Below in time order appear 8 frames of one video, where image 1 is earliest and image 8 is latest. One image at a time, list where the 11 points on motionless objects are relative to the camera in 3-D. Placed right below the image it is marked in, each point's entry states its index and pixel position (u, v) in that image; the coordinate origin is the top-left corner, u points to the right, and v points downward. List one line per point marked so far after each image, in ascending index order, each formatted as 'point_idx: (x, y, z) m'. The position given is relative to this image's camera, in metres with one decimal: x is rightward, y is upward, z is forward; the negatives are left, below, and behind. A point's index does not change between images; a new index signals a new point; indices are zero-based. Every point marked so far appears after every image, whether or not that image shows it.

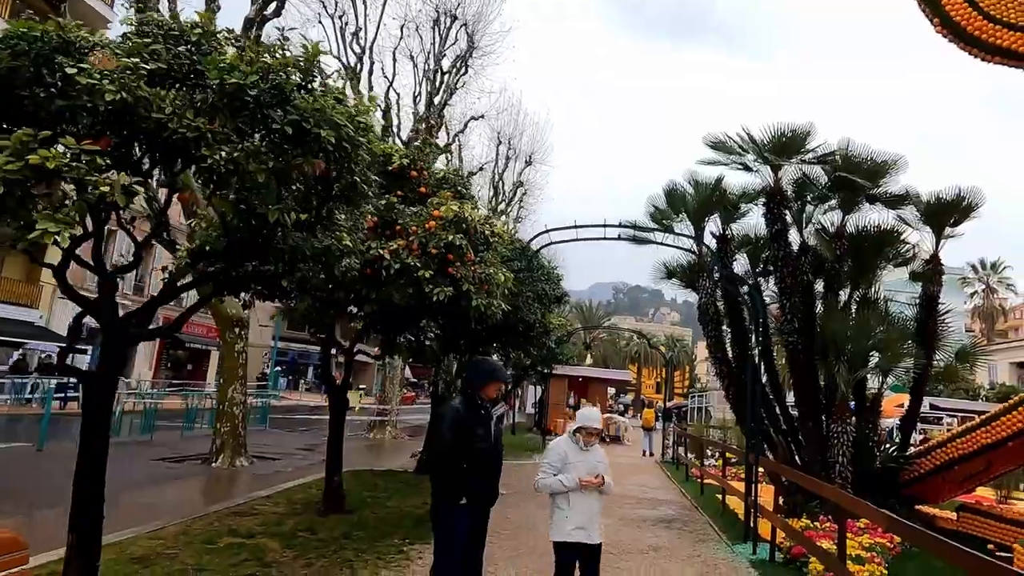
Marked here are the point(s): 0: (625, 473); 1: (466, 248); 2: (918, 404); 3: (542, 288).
0: (+3.2, -5.3, +18.8) m
1: (-0.6, +0.5, +8.5) m
2: (+7.1, -2.0, +11.6) m
3: (+0.6, 0.0, +14.3) m
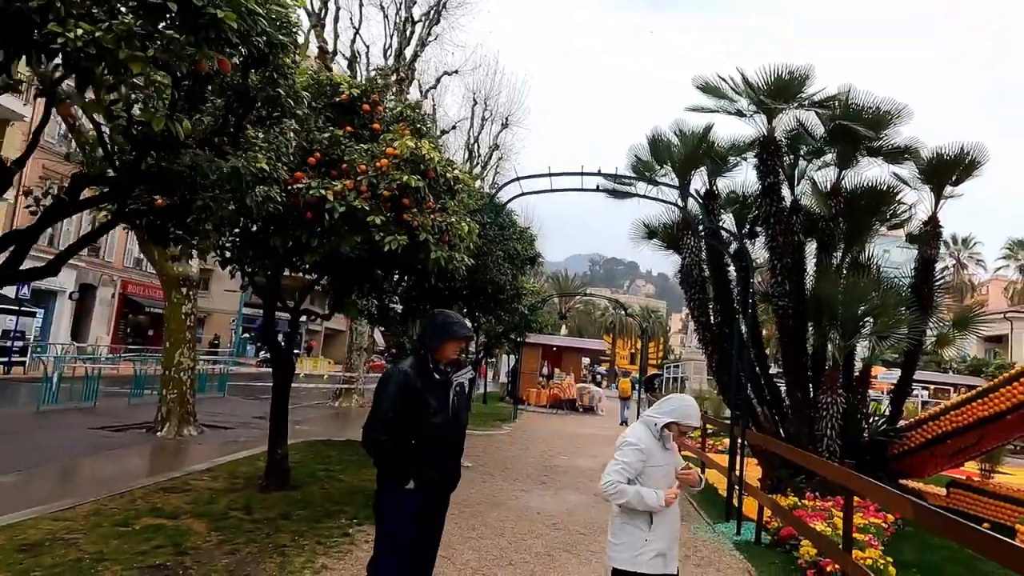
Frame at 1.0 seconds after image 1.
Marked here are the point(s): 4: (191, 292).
0: (+2.4, -4.3, +18.1) m
1: (-1.0, +1.1, +7.4) m
2: (+6.6, -1.4, +10.9) m
3: (0.0, +0.8, +13.3) m
4: (-7.3, -0.1, +15.2) m
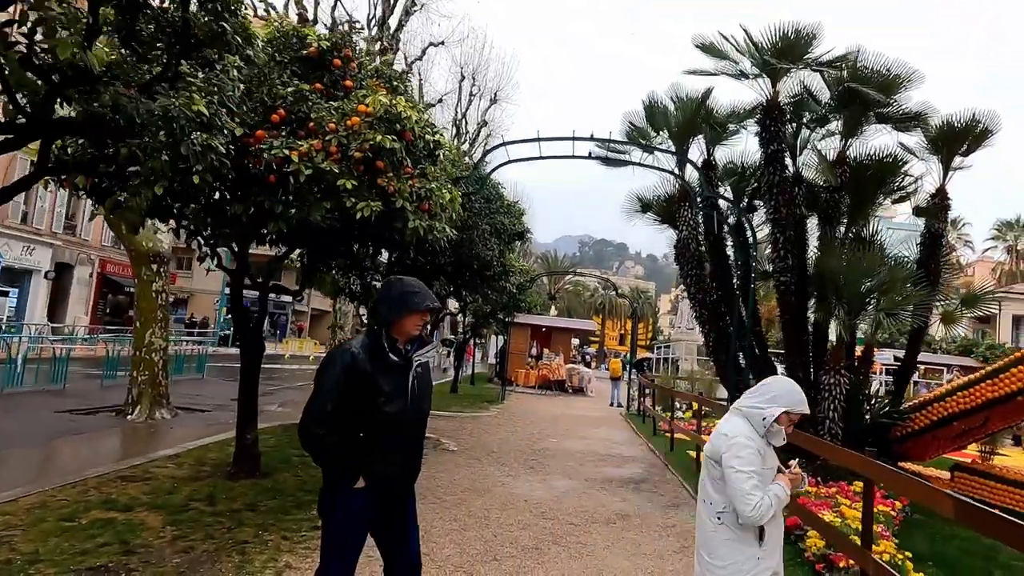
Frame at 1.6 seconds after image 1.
0: (+2.0, -3.7, +17.7) m
1: (-1.1, +1.4, +6.8) m
2: (+6.4, -1.0, +10.5) m
3: (-0.2, +1.3, +12.7) m
4: (-7.6, +0.4, +14.5) m
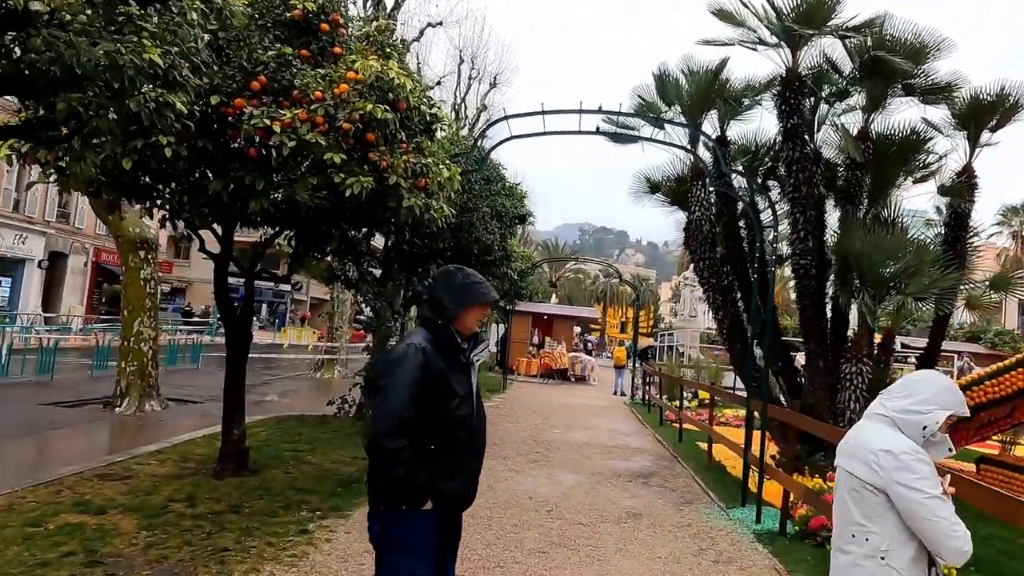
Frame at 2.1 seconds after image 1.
0: (+2.1, -3.3, +17.2) m
1: (-1.1, +1.5, +6.2) m
2: (+6.4, -0.8, +10.0) m
3: (-0.2, +1.5, +12.1) m
4: (-7.6, +0.7, +14.0) m
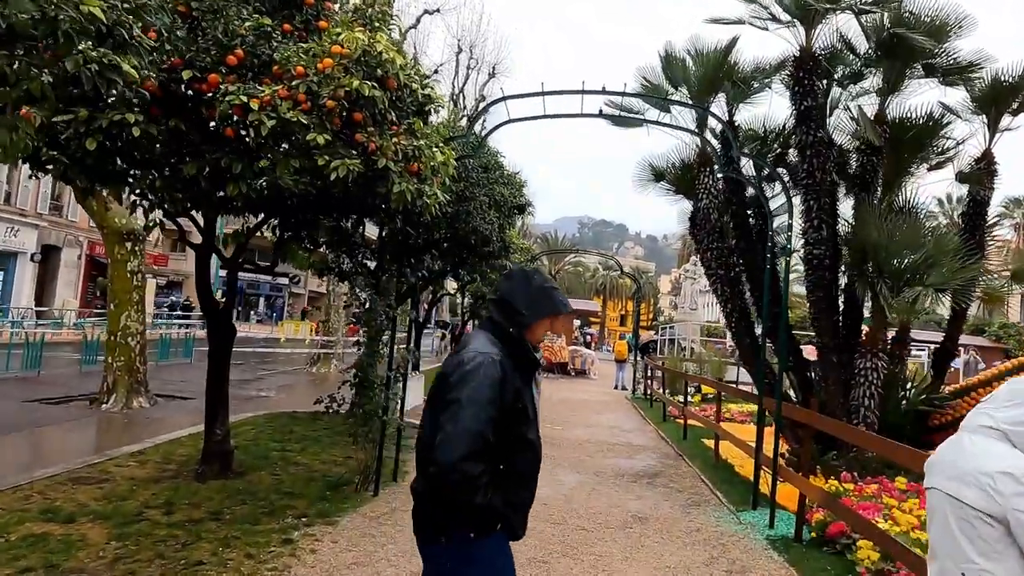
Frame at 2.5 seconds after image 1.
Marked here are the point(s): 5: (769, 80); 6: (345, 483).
0: (+2.1, -3.1, +16.8) m
1: (-1.1, +1.6, +5.8) m
2: (+6.4, -0.7, +9.5) m
3: (-0.2, +1.7, +11.7) m
4: (-7.6, +0.8, +13.5) m
5: (+3.6, +2.9, +9.3) m
6: (-1.9, -2.2, +7.5) m
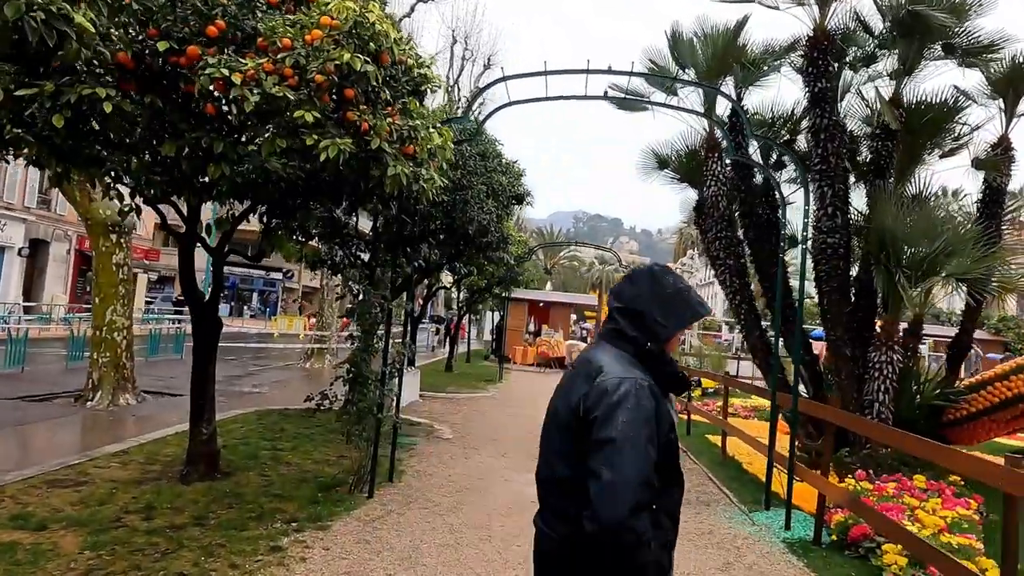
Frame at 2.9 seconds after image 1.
0: (+2.0, -3.0, +16.5) m
1: (-1.1, +1.7, +5.4) m
2: (+6.4, -0.5, +9.2) m
3: (-0.2, +1.8, +11.3) m
4: (-7.6, +1.0, +13.1) m
5: (+3.6, +3.0, +8.9) m
6: (-1.9, -2.1, +7.1) m
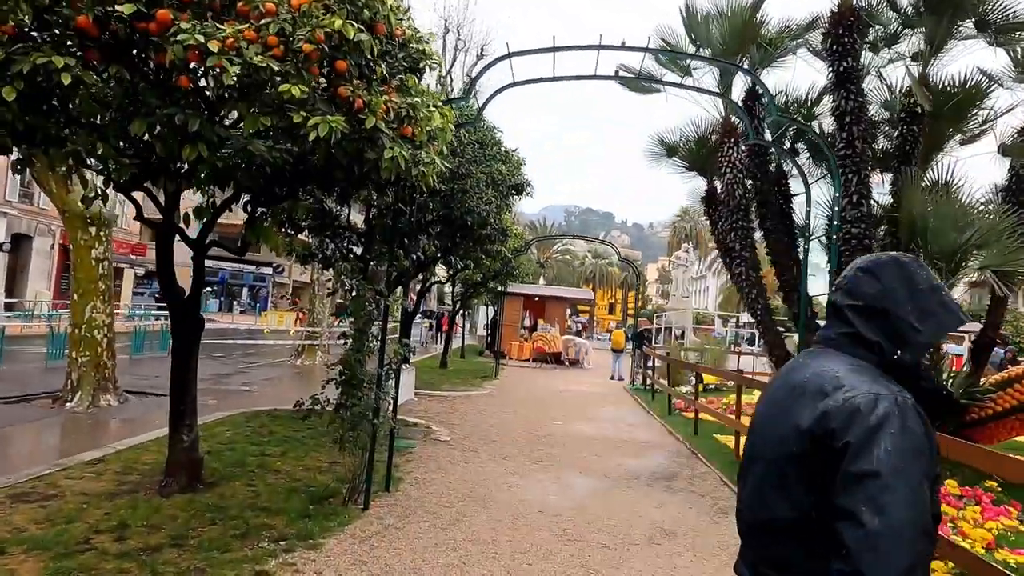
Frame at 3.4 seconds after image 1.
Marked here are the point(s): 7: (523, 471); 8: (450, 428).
0: (+2.0, -2.8, +16.0) m
1: (-1.0, +1.7, +4.8) m
2: (+6.4, -0.4, +8.8) m
3: (-0.2, +1.9, +10.7) m
4: (-7.7, +1.0, +12.5) m
5: (+3.6, +3.1, +8.4) m
6: (-1.8, -2.0, +6.6) m
7: (+0.1, -2.4, +8.6) m
8: (-1.1, -2.4, +11.4) m
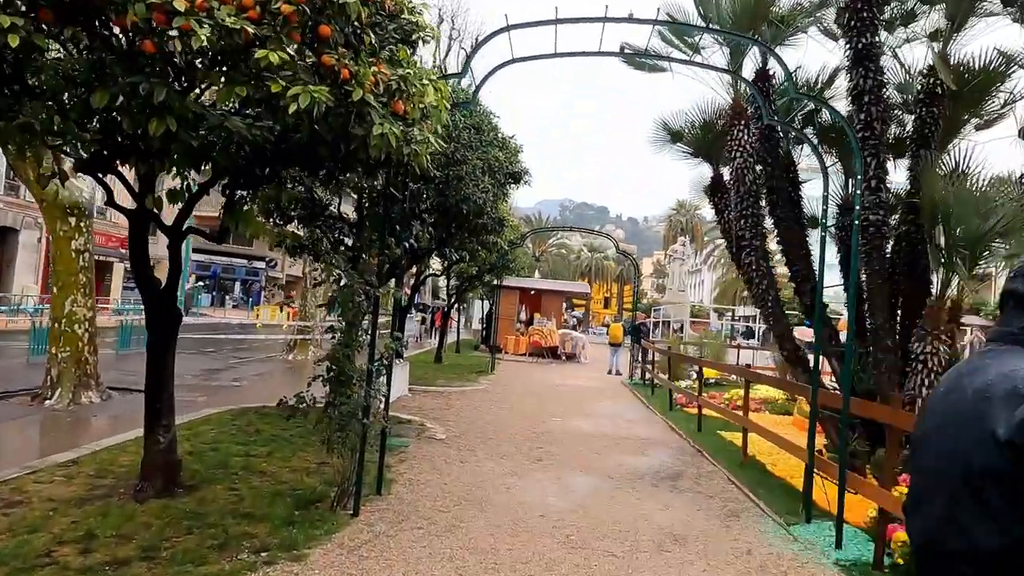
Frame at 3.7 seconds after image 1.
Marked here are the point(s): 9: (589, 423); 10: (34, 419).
0: (+1.9, -2.6, +15.6) m
1: (-1.0, +1.8, +4.4) m
2: (+6.4, -0.3, +8.4) m
3: (-0.3, +2.0, +10.3) m
4: (-7.7, +1.2, +12.0) m
5: (+3.6, +3.2, +8.0) m
6: (-1.8, -2.0, +6.2) m
7: (+0.1, -2.3, +8.2) m
8: (-1.1, -2.3, +11.0) m
9: (+1.4, -2.5, +12.1) m
10: (-7.9, -2.2, +10.9) m
